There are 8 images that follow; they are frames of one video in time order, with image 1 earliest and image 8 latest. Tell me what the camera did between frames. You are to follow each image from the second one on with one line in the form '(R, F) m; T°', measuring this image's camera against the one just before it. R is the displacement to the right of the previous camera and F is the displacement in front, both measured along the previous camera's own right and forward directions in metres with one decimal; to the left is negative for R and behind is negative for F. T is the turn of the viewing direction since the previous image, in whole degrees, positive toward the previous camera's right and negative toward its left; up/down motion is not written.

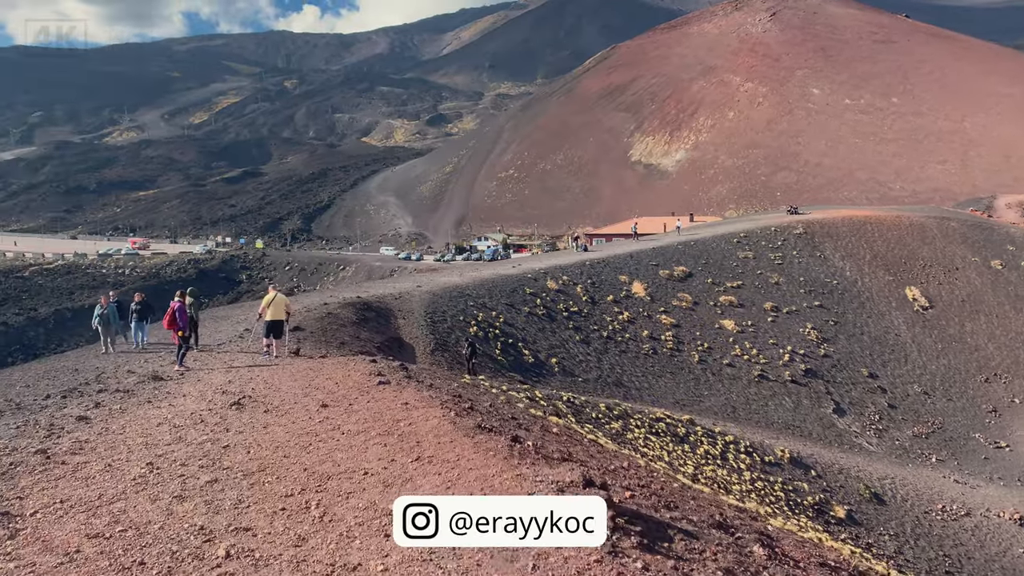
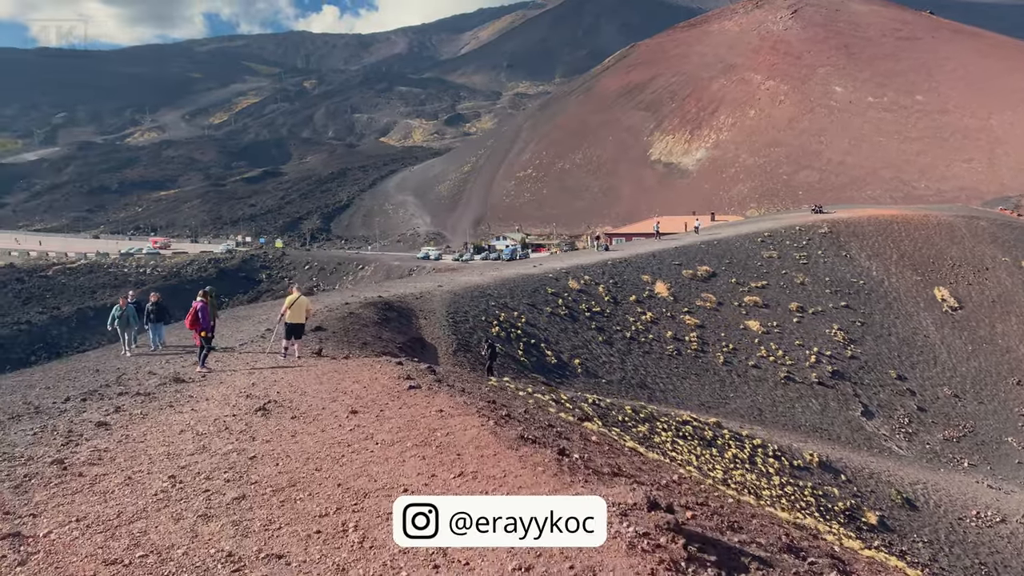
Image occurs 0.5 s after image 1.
(-0.1, +0.3) m; -1°
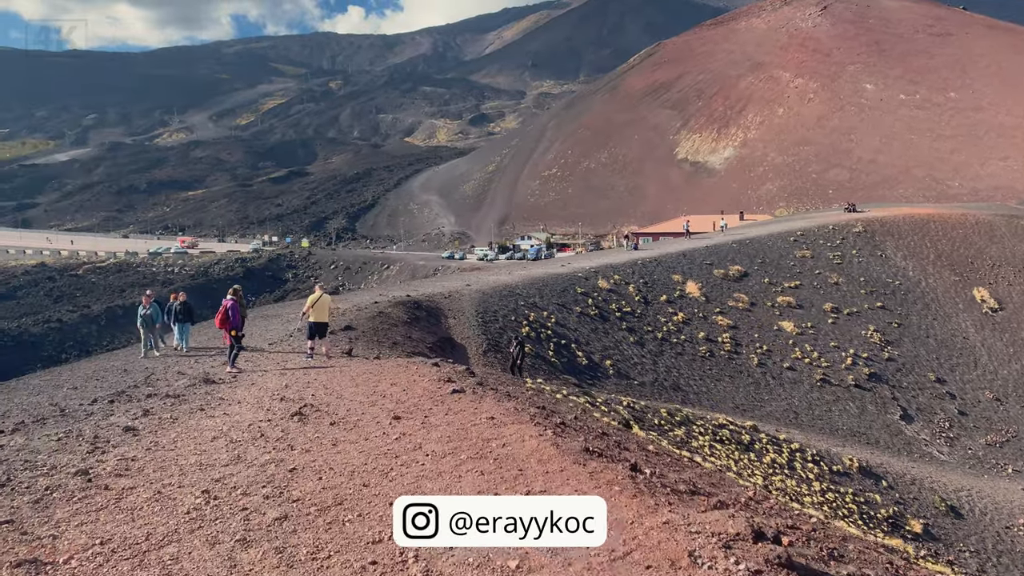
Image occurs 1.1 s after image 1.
(-0.2, +0.3) m; -2°
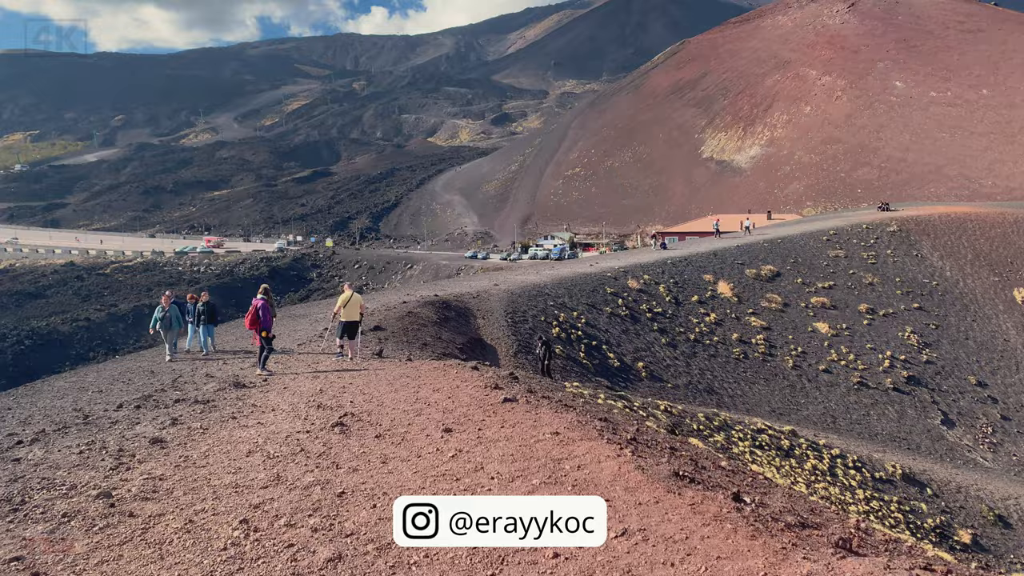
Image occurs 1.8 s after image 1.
(-0.2, +0.4) m; -2°
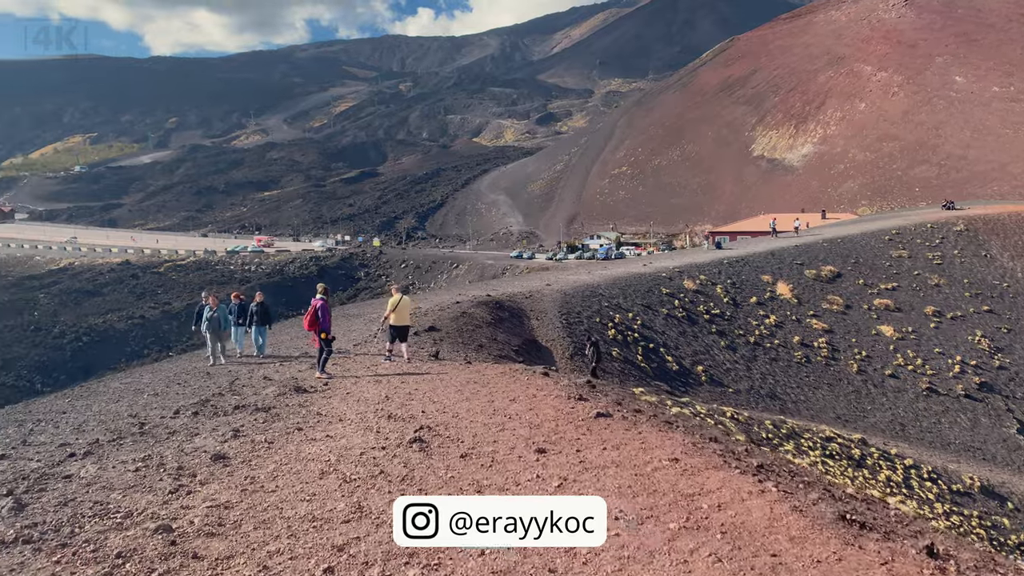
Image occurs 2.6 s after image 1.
(-0.2, +0.4) m; -3°
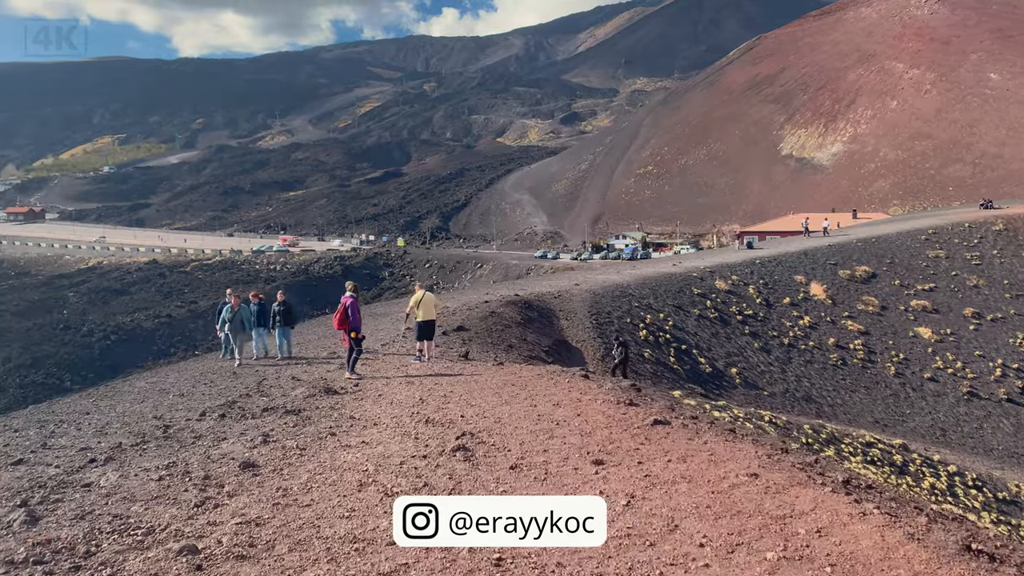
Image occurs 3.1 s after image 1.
(-0.1, +0.3) m; -2°
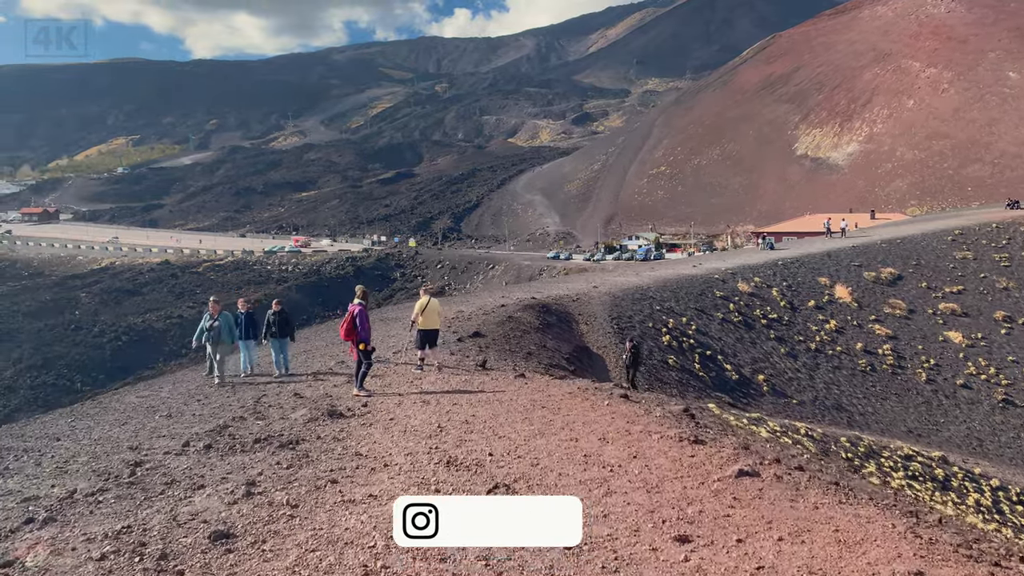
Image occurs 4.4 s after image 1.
(-0.1, +0.7) m; -1°
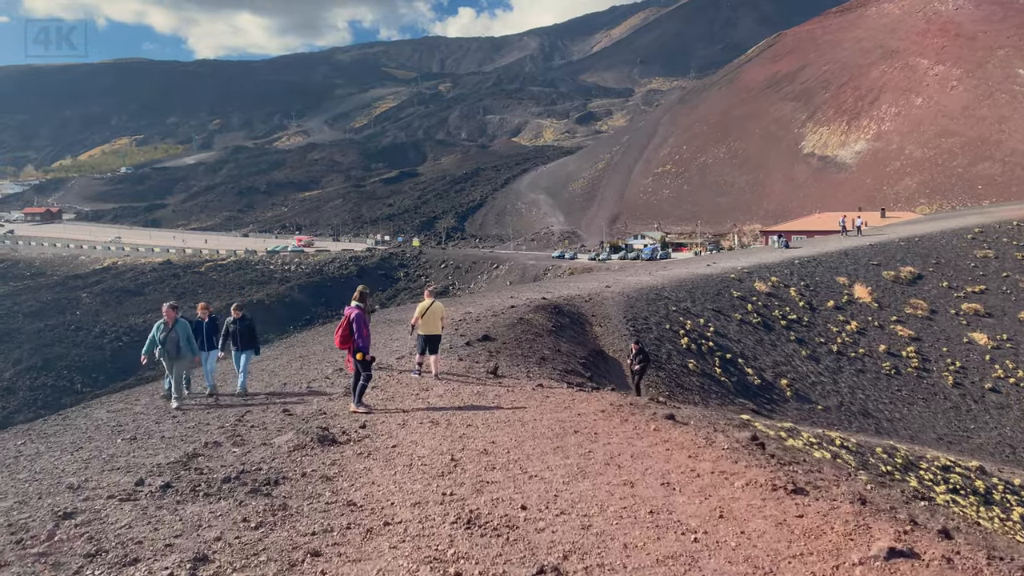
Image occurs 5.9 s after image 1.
(-0.1, +0.8) m; 0°
